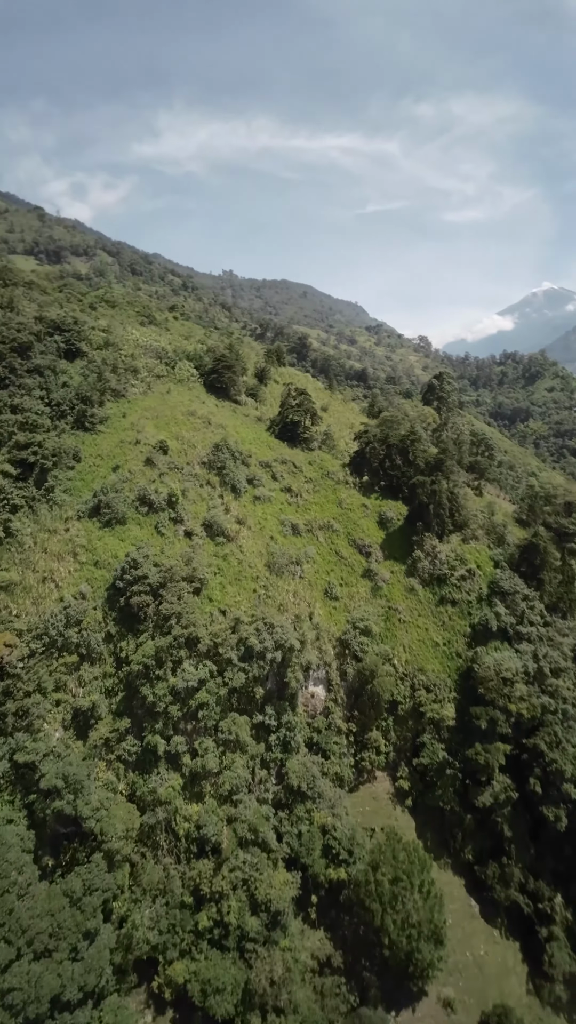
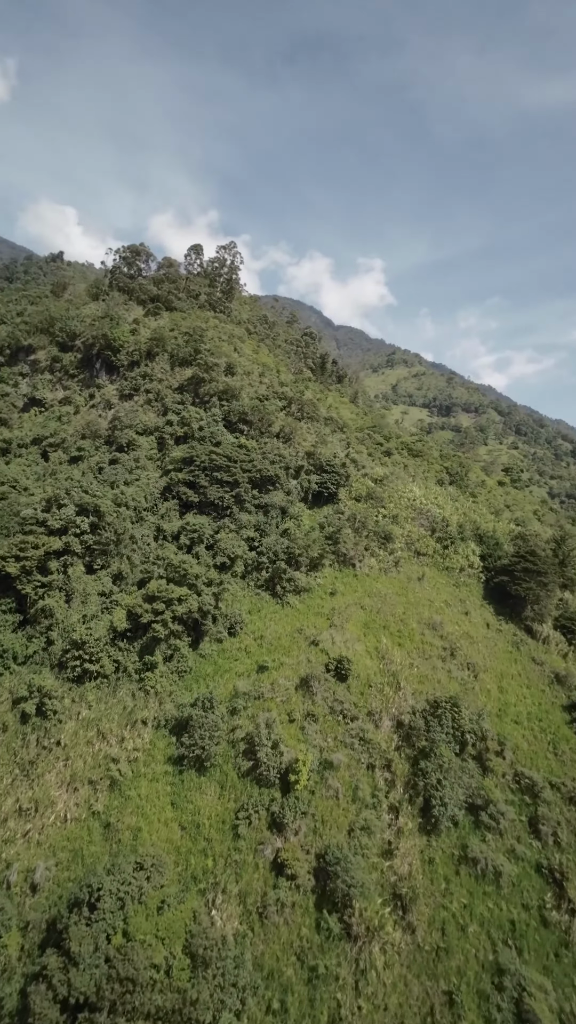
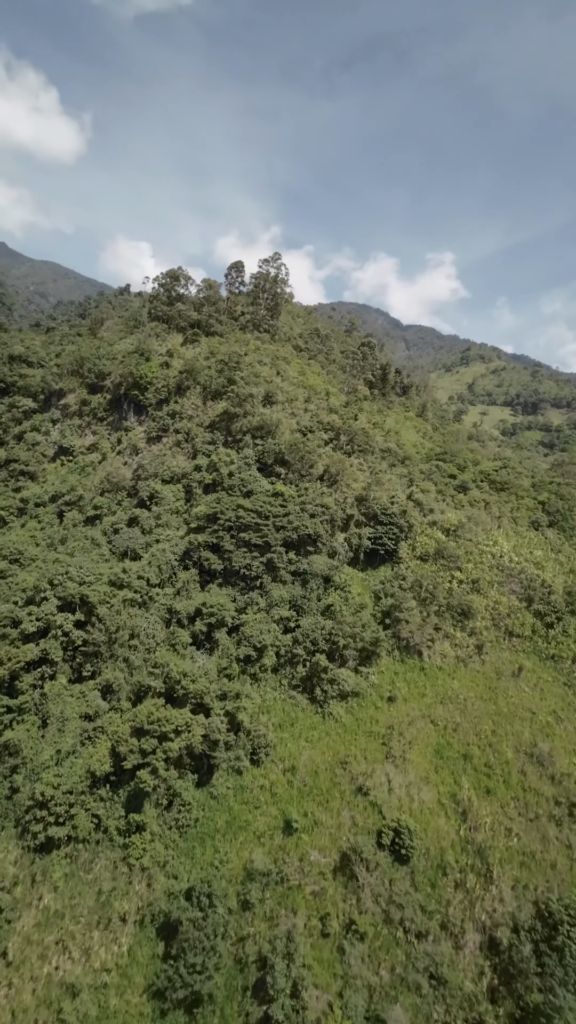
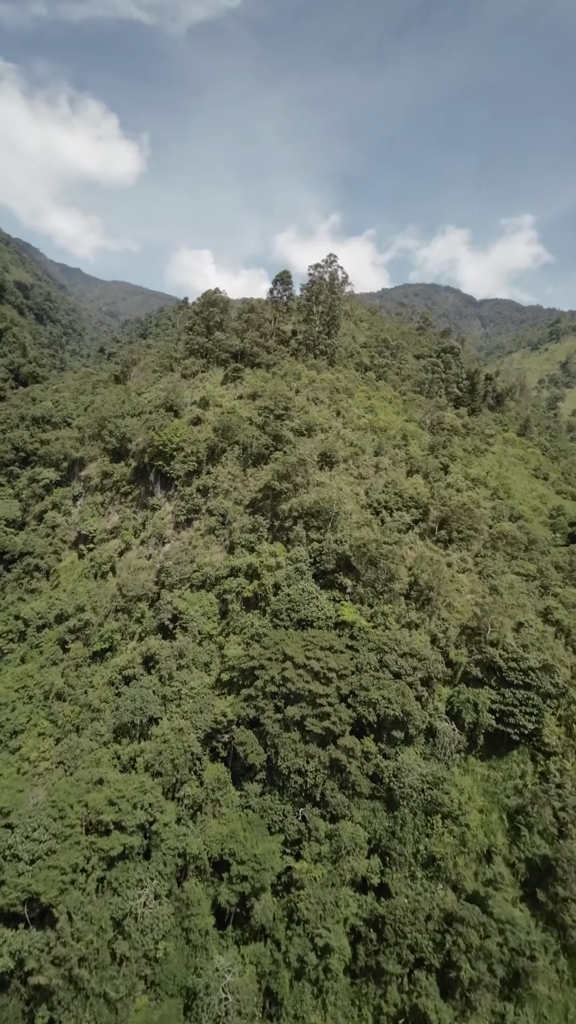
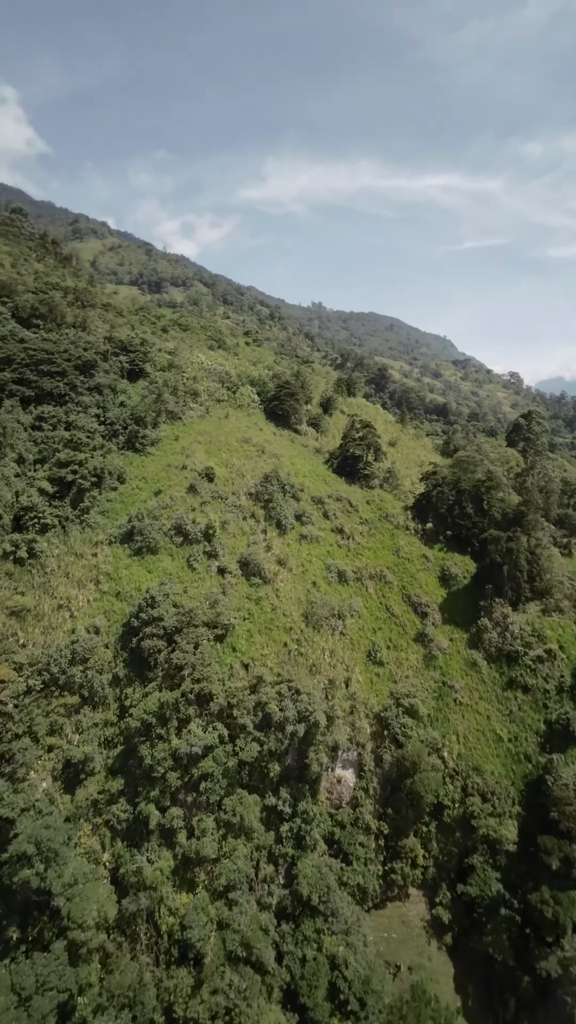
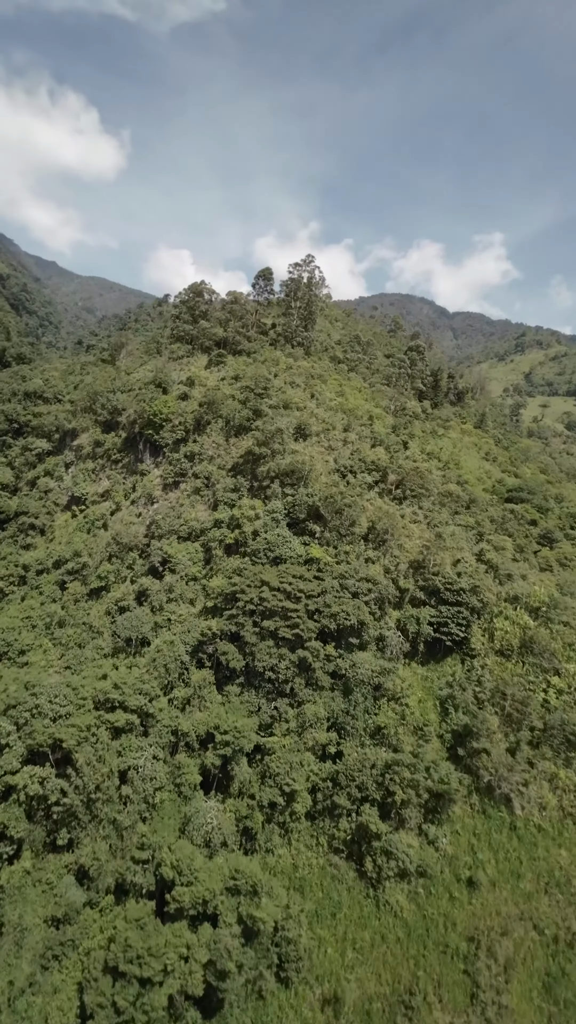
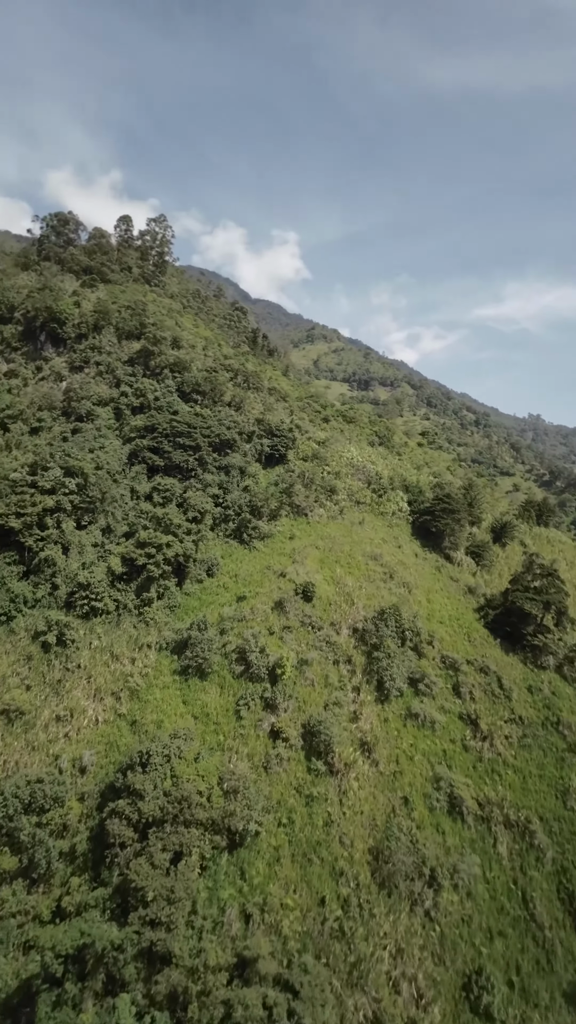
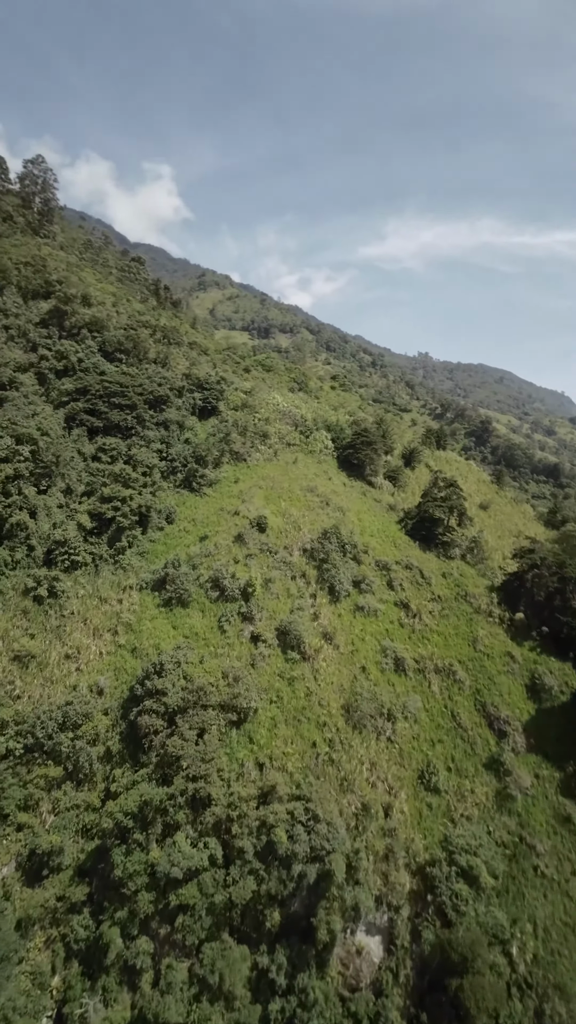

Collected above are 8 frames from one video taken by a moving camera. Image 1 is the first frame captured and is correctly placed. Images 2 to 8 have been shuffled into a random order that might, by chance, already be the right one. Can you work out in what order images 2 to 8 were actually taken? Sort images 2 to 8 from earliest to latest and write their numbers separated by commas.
5, 8, 7, 2, 3, 6, 4
